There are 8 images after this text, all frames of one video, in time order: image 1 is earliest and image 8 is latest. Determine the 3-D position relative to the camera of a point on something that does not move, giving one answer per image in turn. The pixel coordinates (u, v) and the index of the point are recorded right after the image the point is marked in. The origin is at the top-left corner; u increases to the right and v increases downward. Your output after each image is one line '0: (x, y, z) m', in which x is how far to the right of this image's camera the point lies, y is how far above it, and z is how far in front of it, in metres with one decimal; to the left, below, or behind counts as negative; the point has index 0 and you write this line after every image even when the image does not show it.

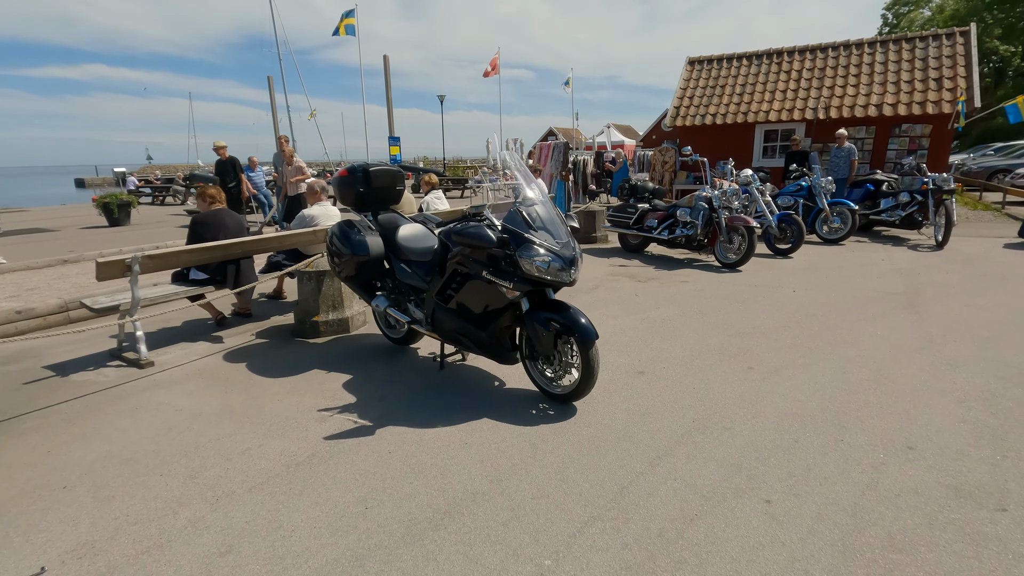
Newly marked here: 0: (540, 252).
0: (+0.2, +0.2, +3.6) m
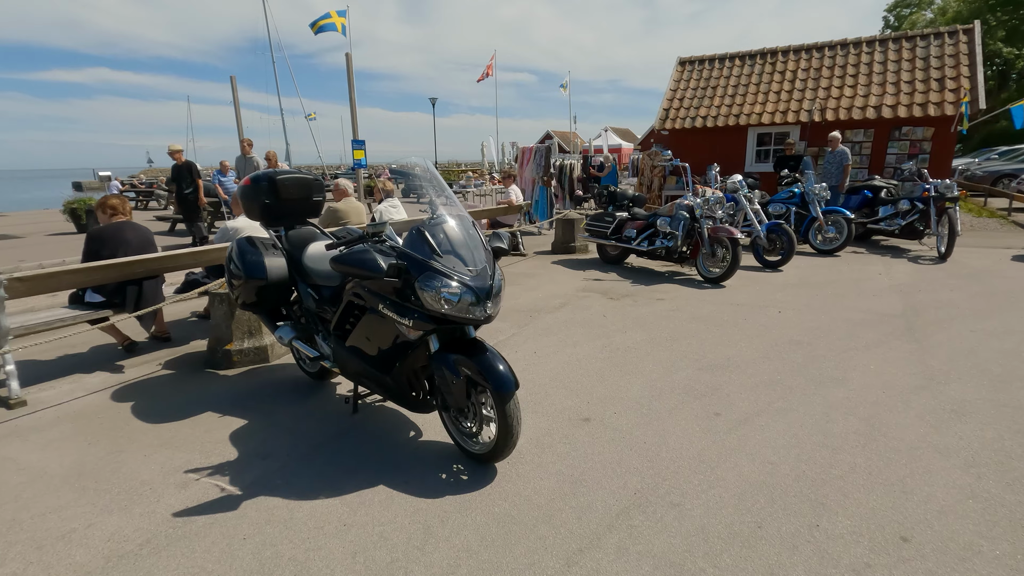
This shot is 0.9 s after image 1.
0: (-0.4, 0.0, +2.9) m
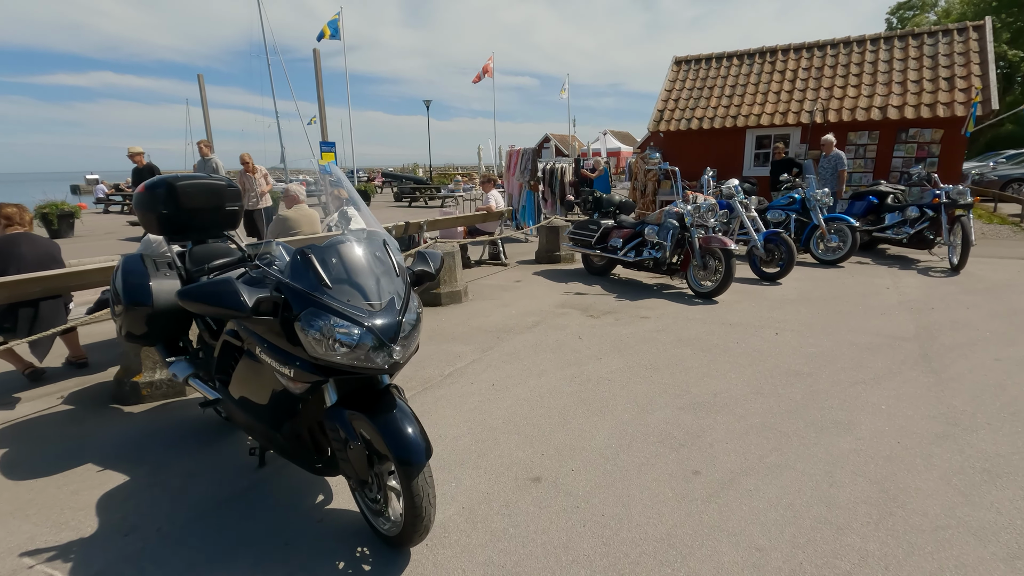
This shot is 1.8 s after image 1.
0: (-0.7, -0.1, +2.3) m
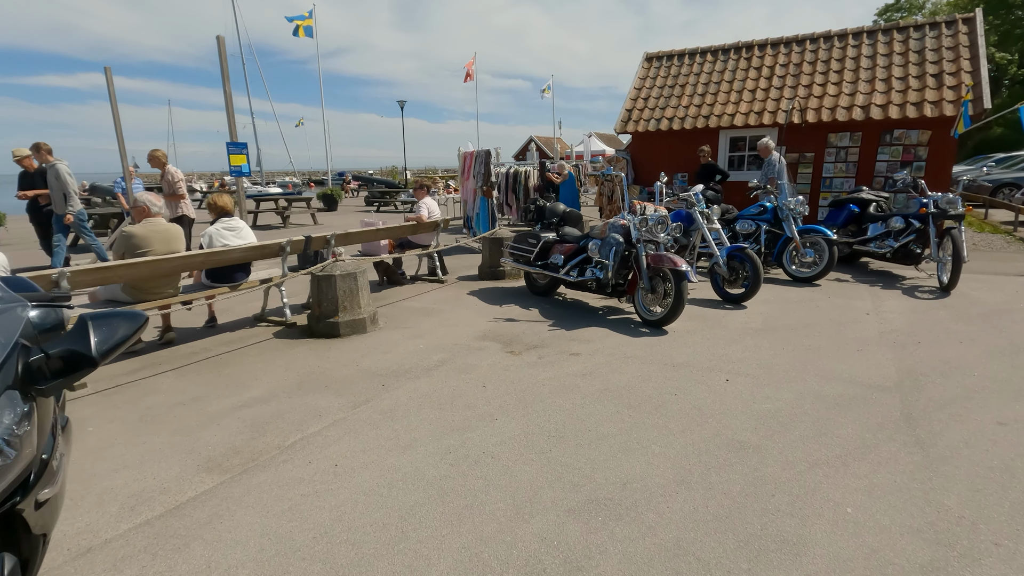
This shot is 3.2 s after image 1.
0: (-1.7, -0.4, +1.1) m
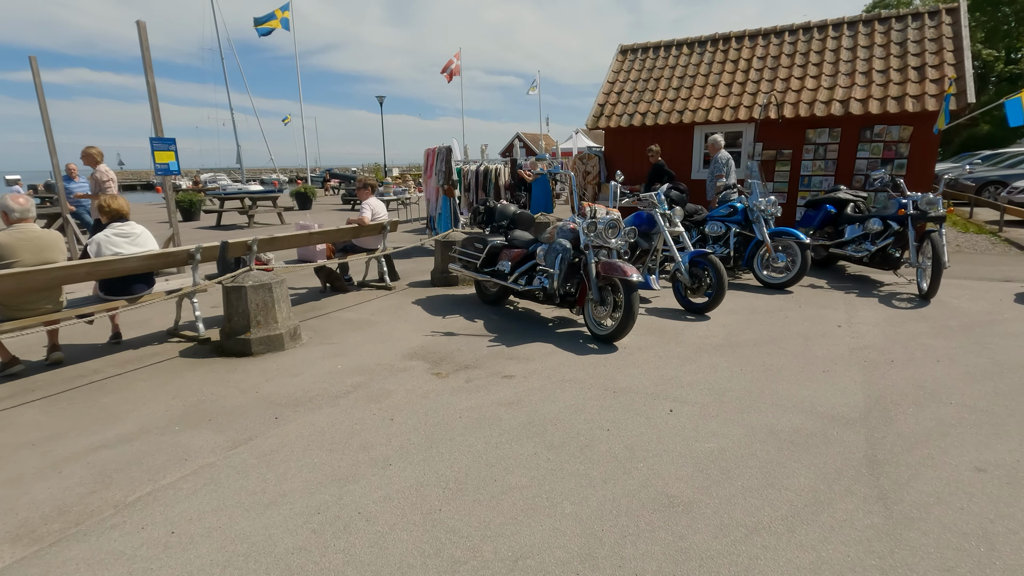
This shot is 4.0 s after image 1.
0: (-2.3, -0.6, +0.5) m
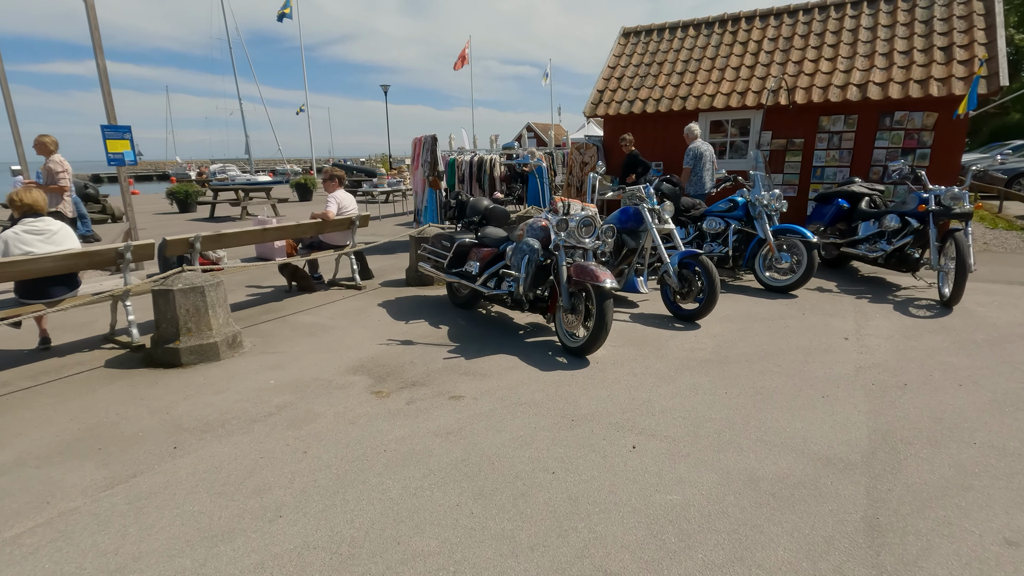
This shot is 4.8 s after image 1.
0: (-2.8, -0.7, 0.0) m
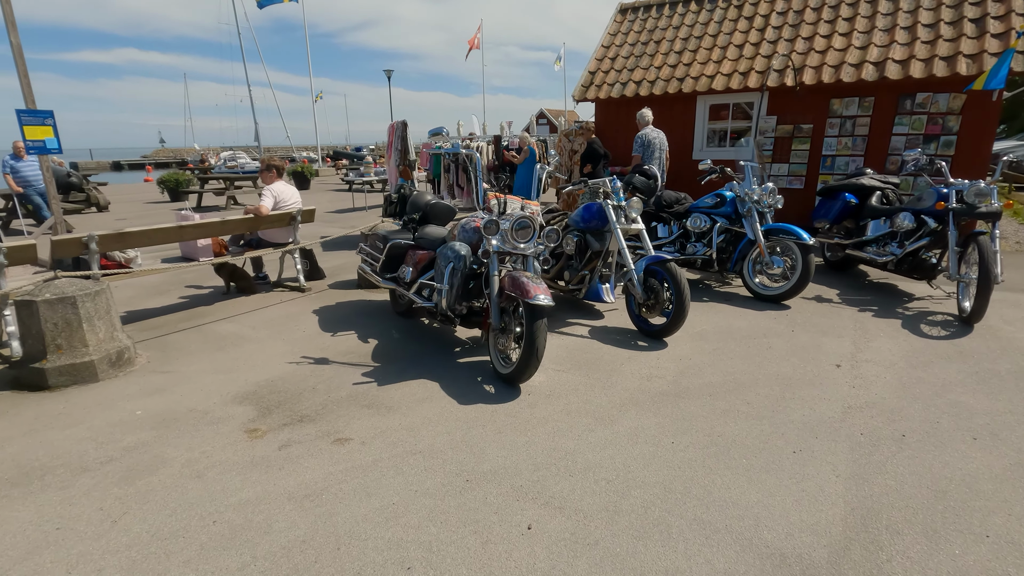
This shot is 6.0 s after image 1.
0: (-3.5, -0.9, -0.7) m
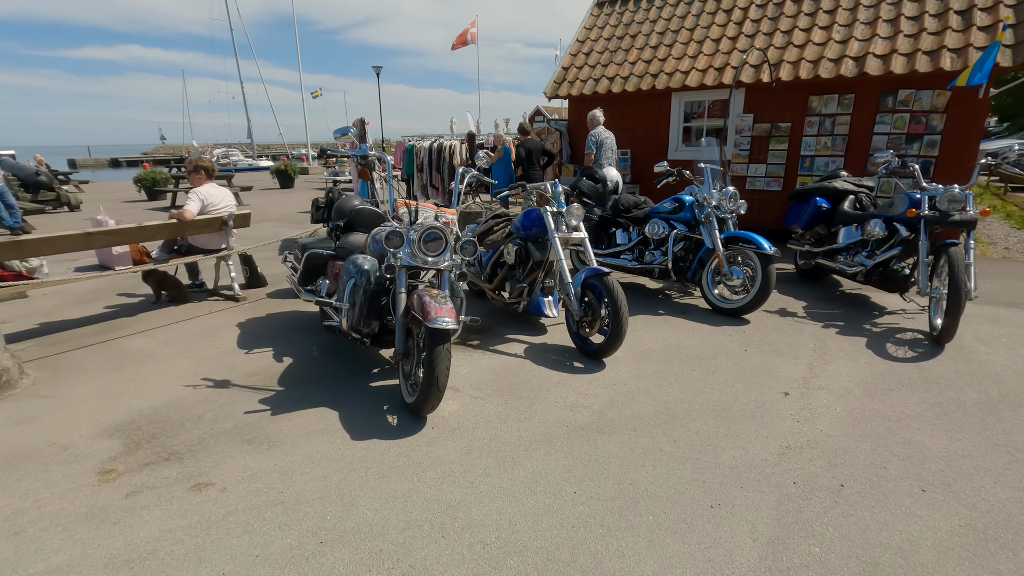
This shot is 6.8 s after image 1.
0: (-4.2, -1.0, -1.1) m
